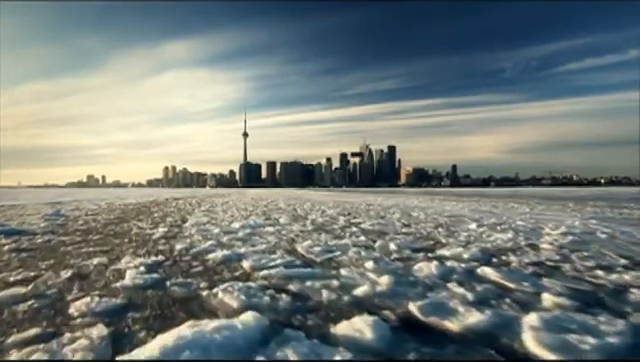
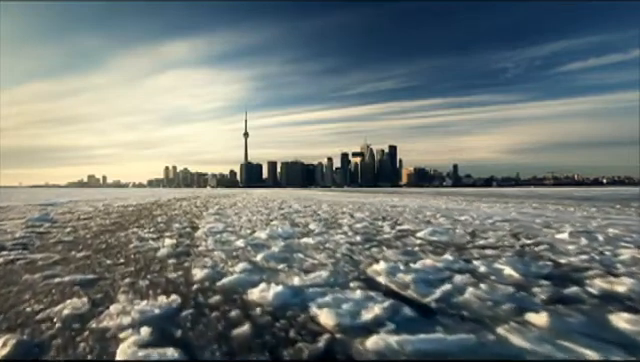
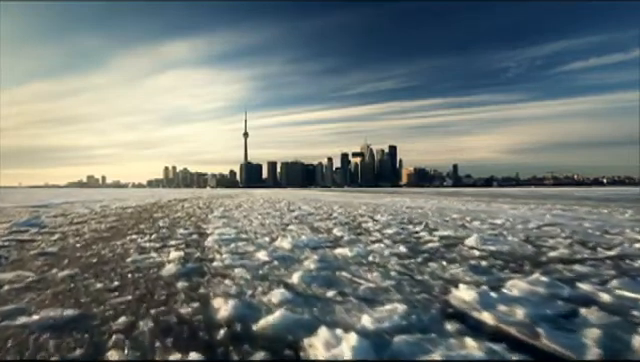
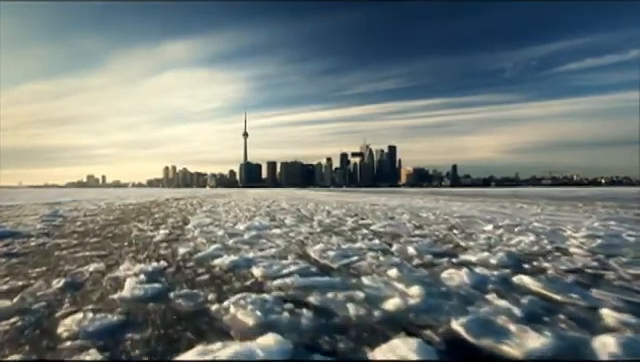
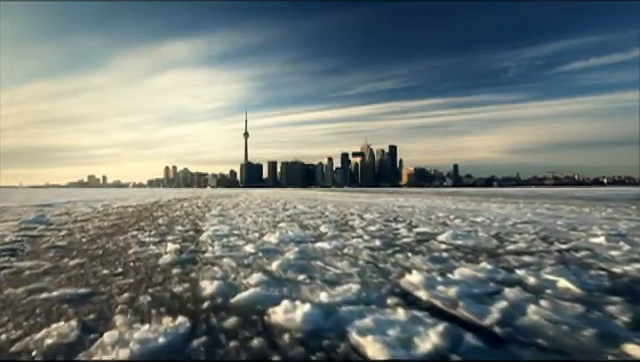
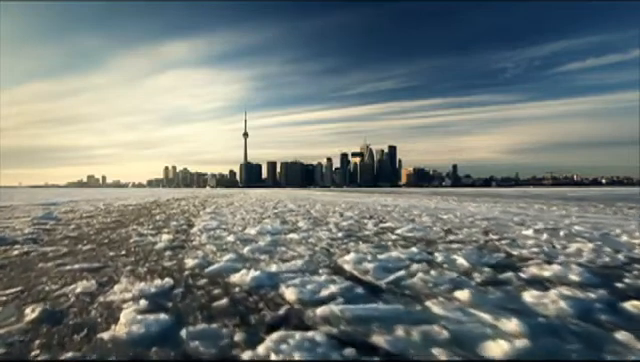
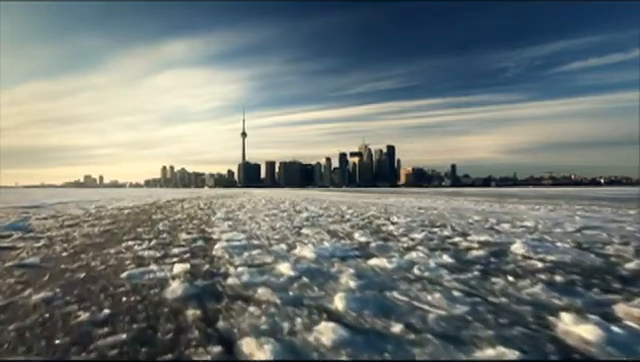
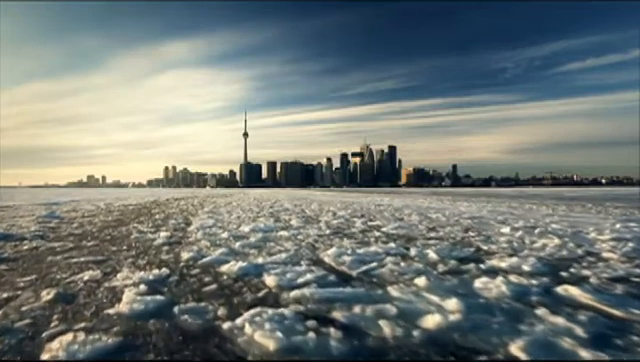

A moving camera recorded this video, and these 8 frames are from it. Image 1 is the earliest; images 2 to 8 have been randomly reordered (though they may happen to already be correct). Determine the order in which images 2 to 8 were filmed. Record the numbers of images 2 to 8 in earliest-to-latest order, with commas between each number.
4, 8, 6, 2, 5, 3, 7
